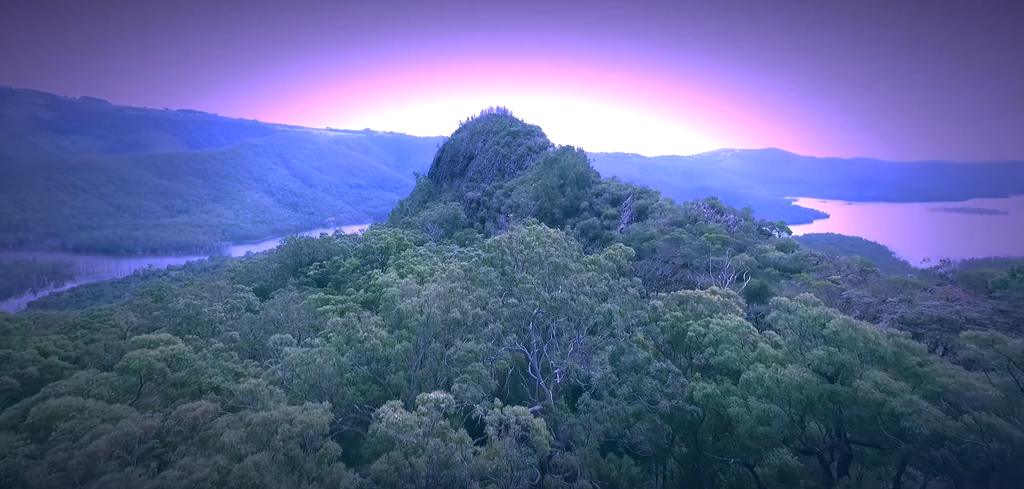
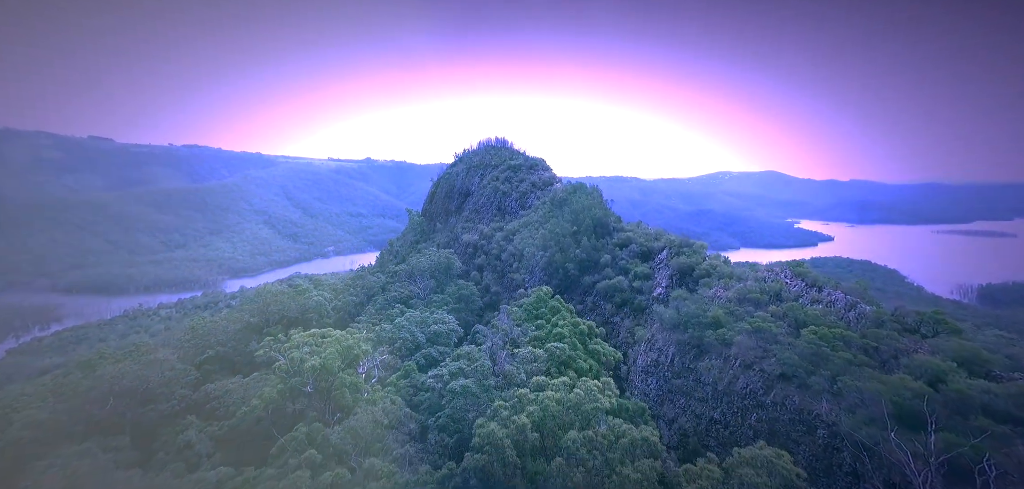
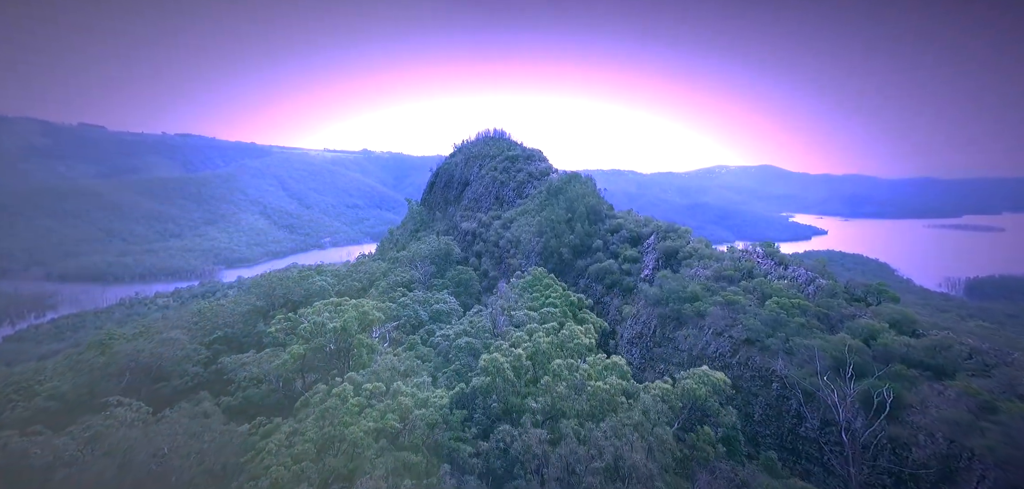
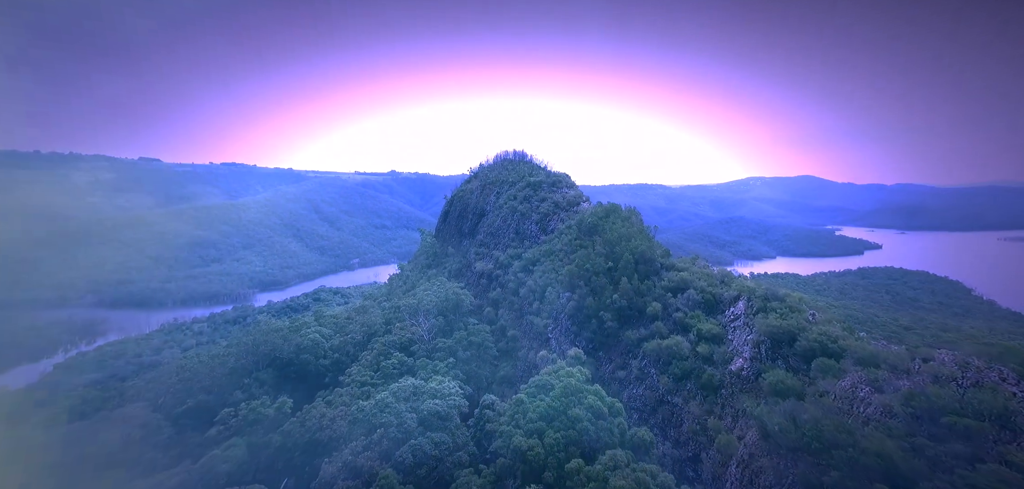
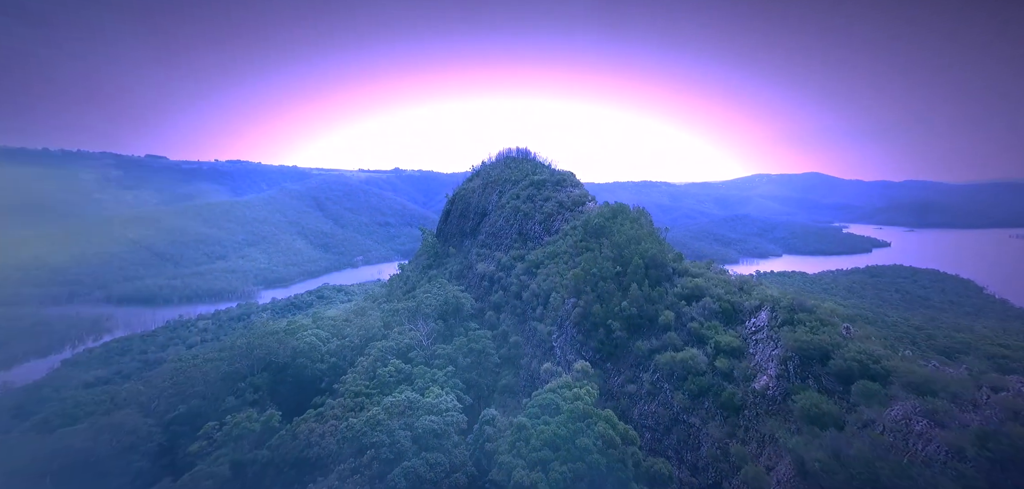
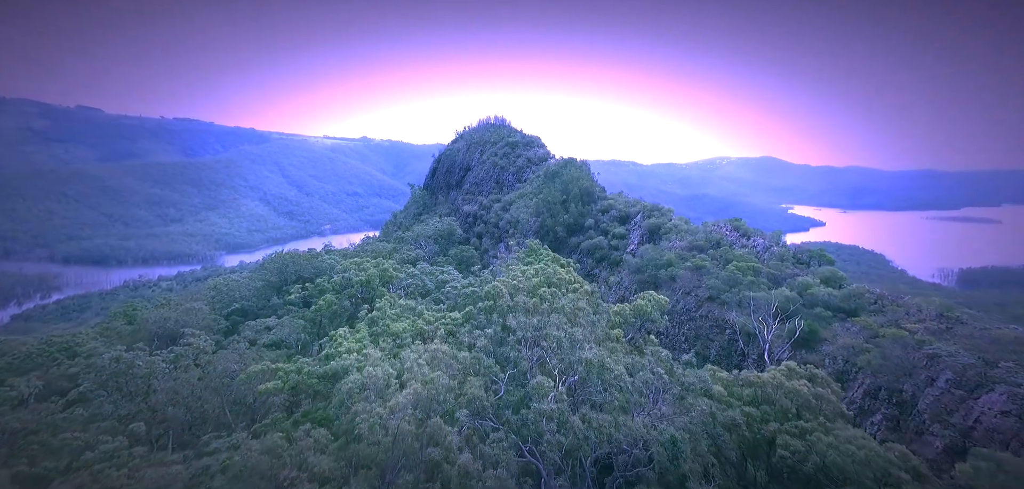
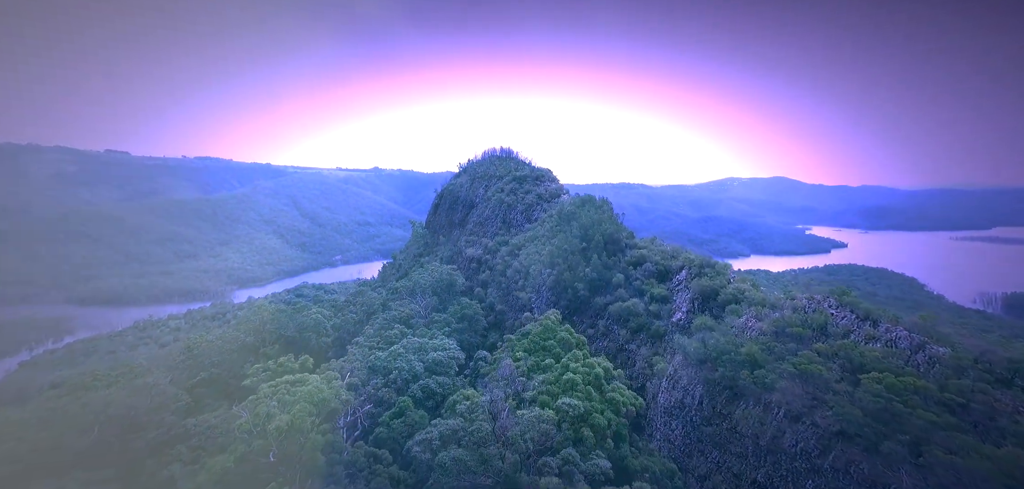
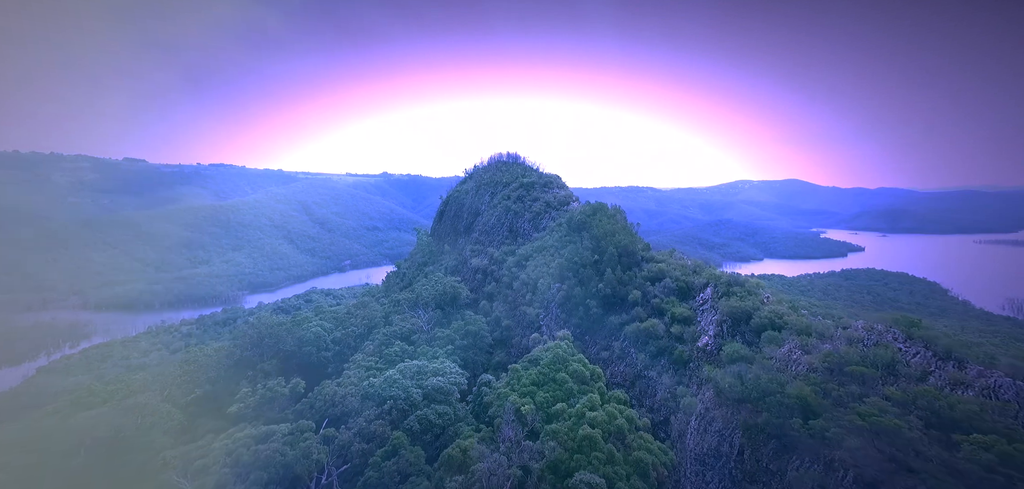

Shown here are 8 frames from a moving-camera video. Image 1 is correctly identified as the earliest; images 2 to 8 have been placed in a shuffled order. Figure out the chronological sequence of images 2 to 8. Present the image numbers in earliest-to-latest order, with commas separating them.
6, 3, 2, 7, 8, 4, 5
